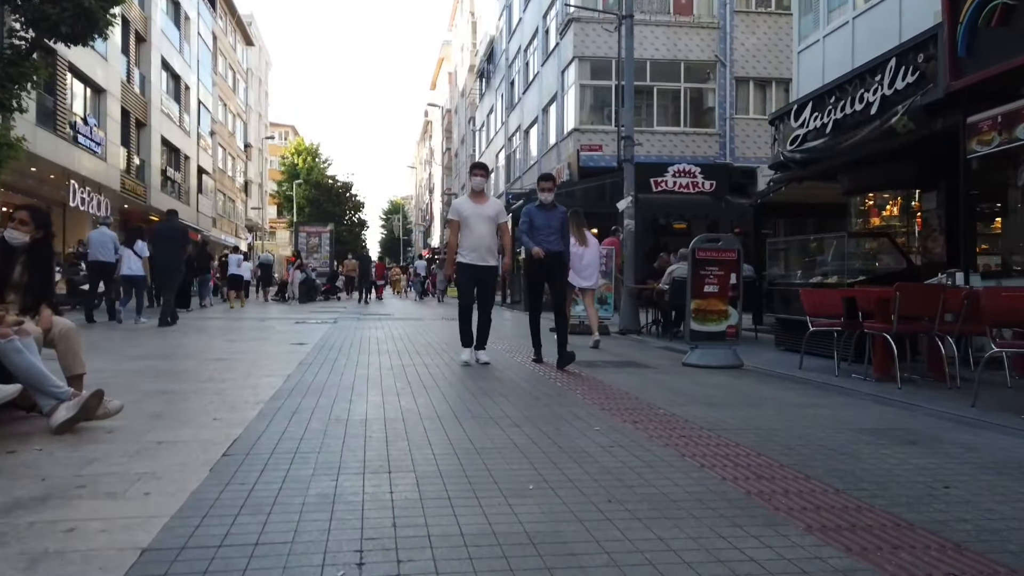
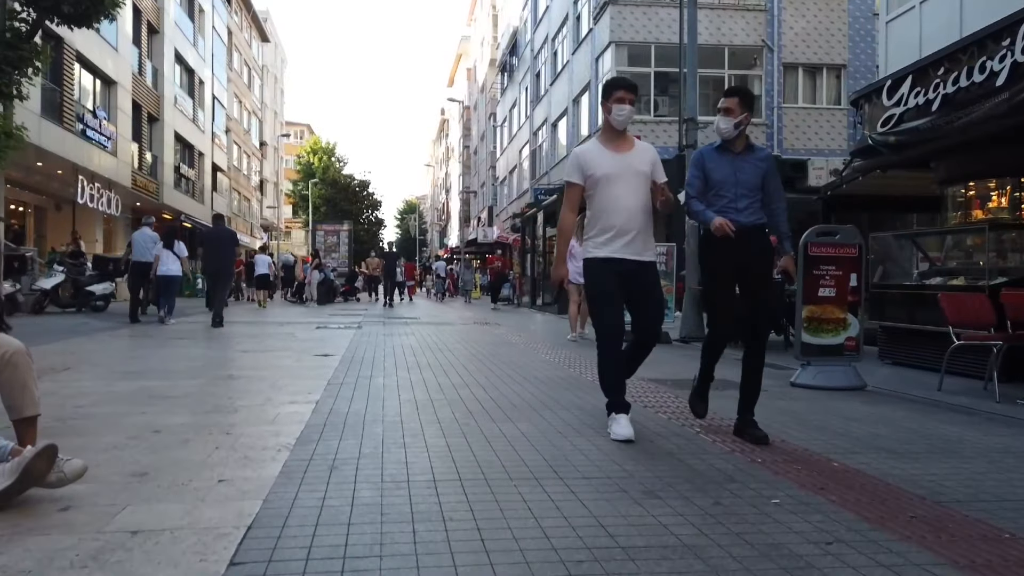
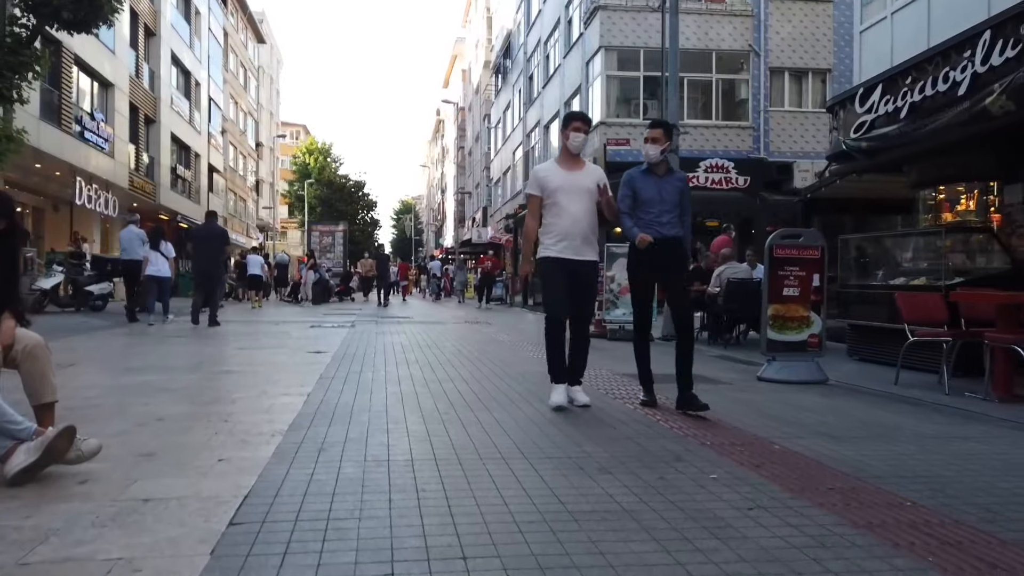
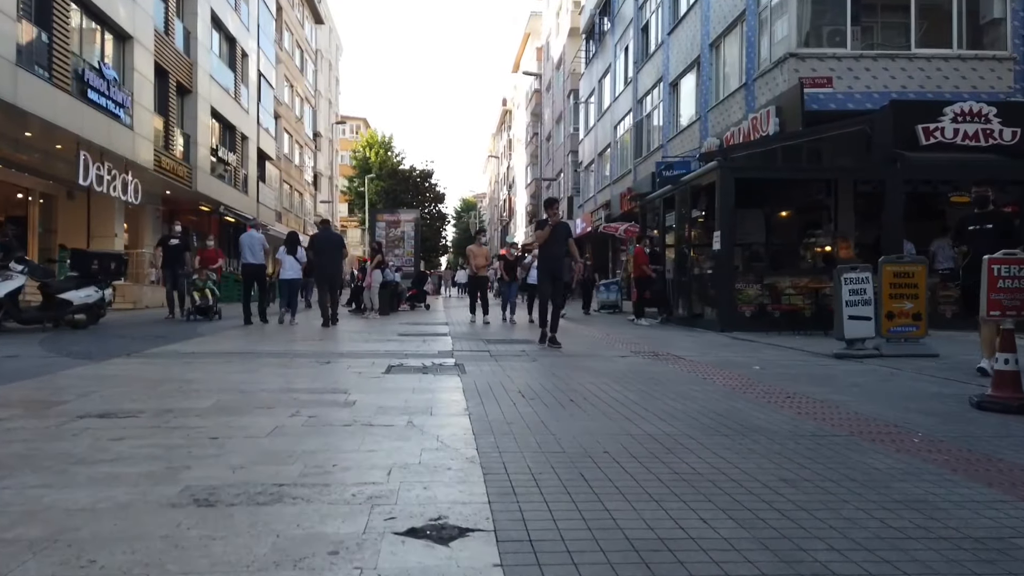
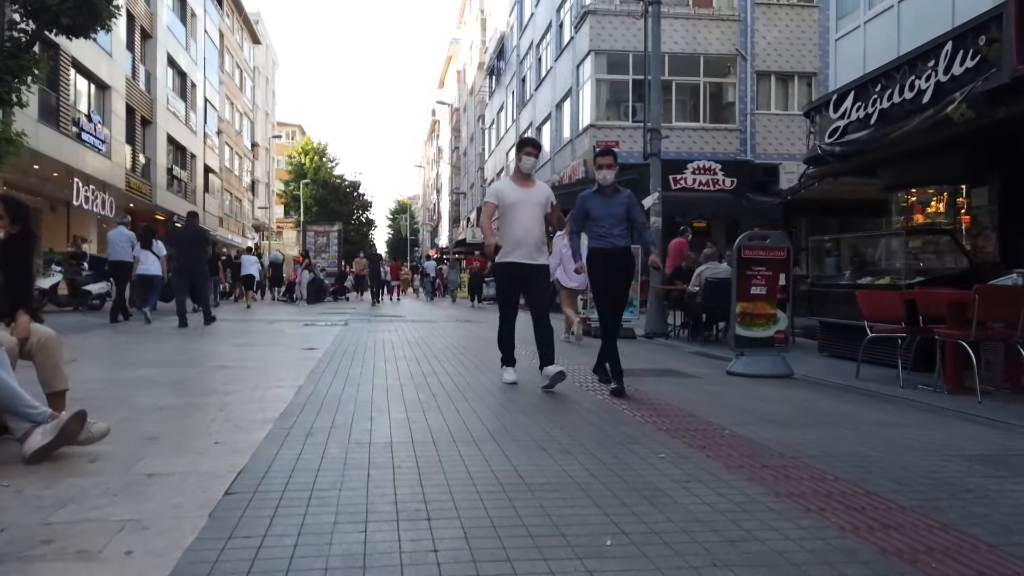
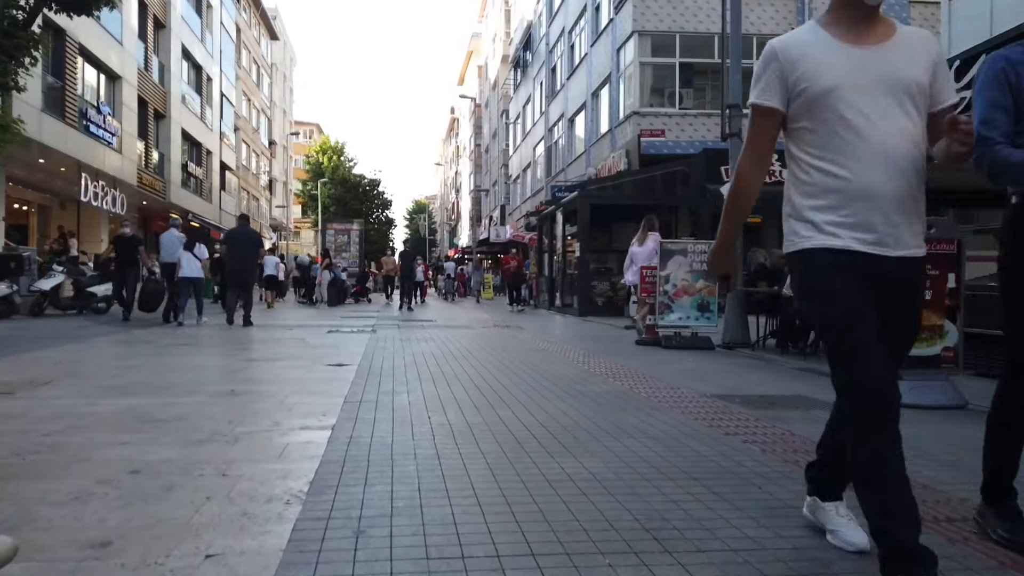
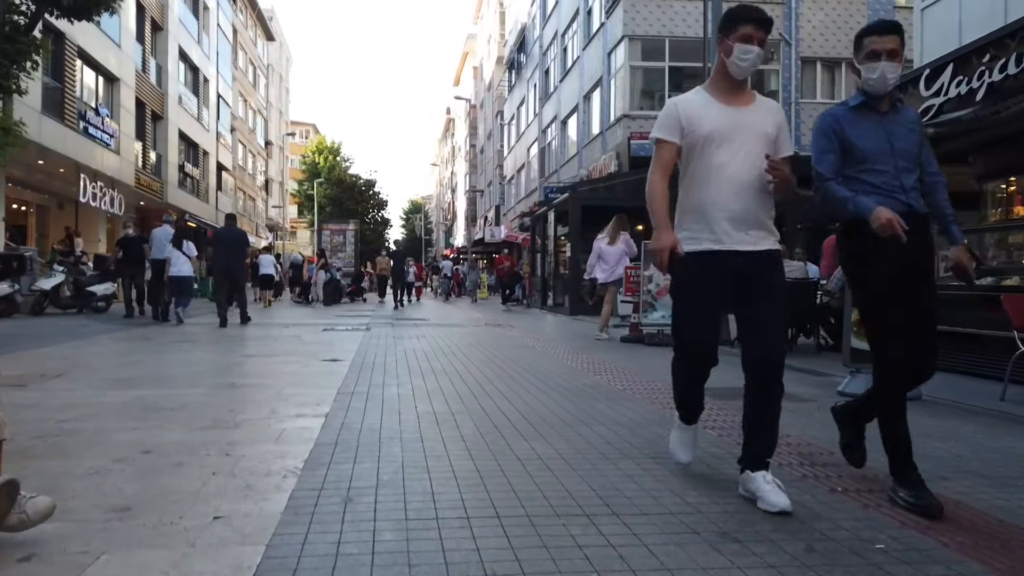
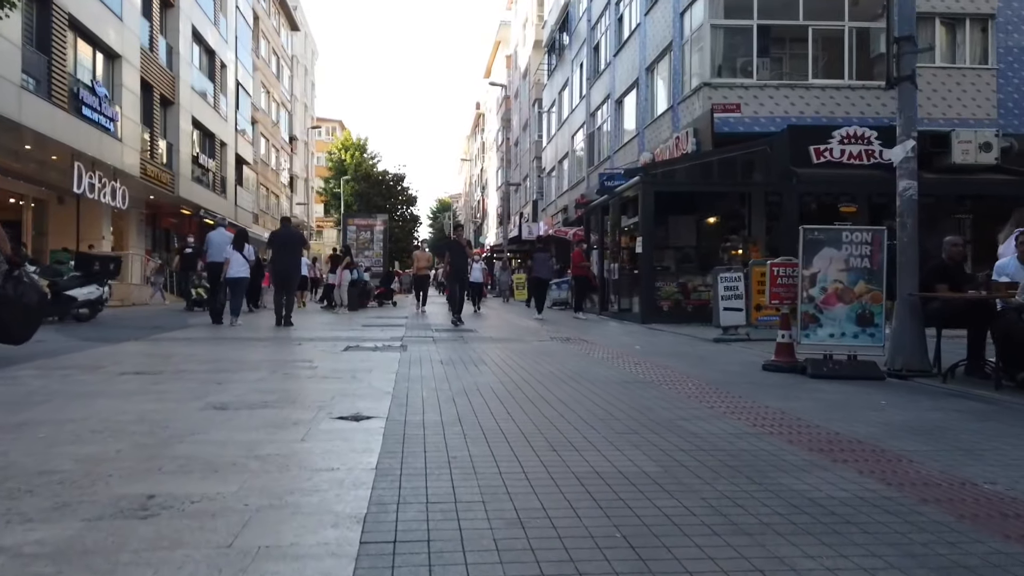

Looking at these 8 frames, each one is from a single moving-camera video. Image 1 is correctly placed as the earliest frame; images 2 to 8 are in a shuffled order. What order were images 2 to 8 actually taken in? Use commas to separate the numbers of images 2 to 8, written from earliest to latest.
5, 3, 2, 7, 6, 8, 4
